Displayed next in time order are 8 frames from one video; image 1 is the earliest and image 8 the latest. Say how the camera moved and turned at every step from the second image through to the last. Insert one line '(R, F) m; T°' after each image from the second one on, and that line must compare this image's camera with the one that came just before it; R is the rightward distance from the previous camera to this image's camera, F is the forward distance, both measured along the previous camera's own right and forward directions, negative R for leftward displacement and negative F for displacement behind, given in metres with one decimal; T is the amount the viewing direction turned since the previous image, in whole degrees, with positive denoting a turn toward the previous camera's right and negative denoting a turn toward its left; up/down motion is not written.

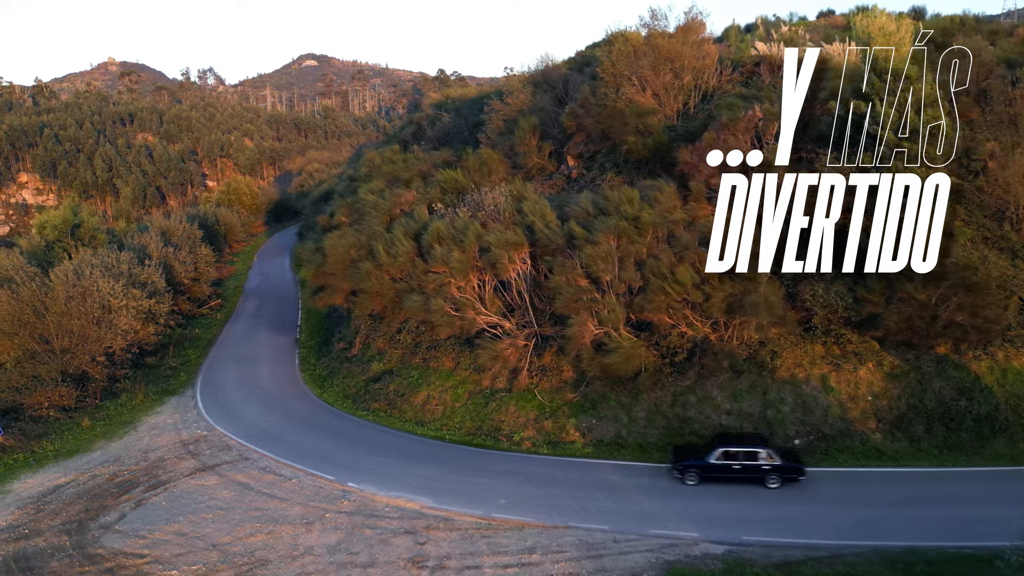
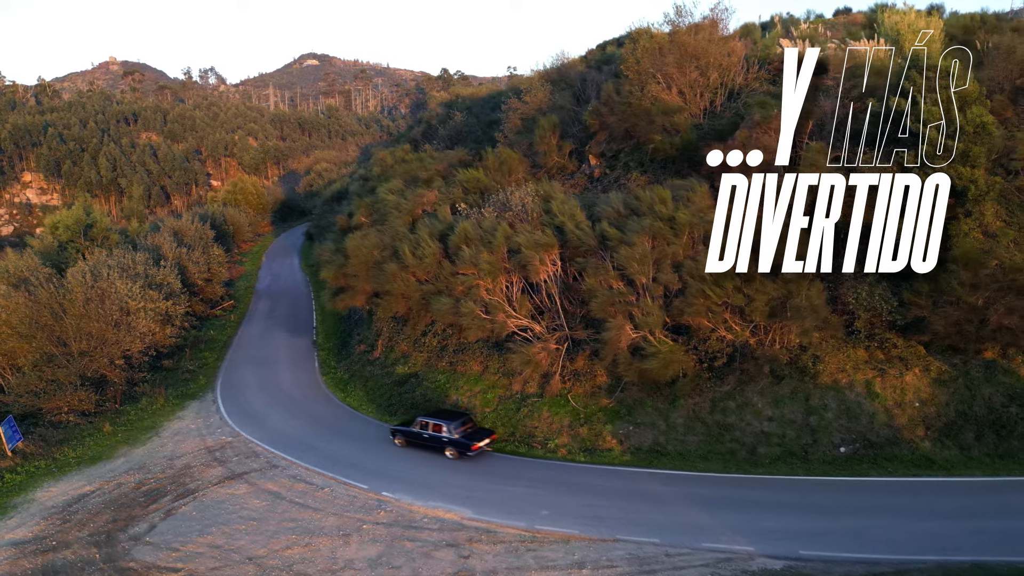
(-1.2, +0.4) m; 0°
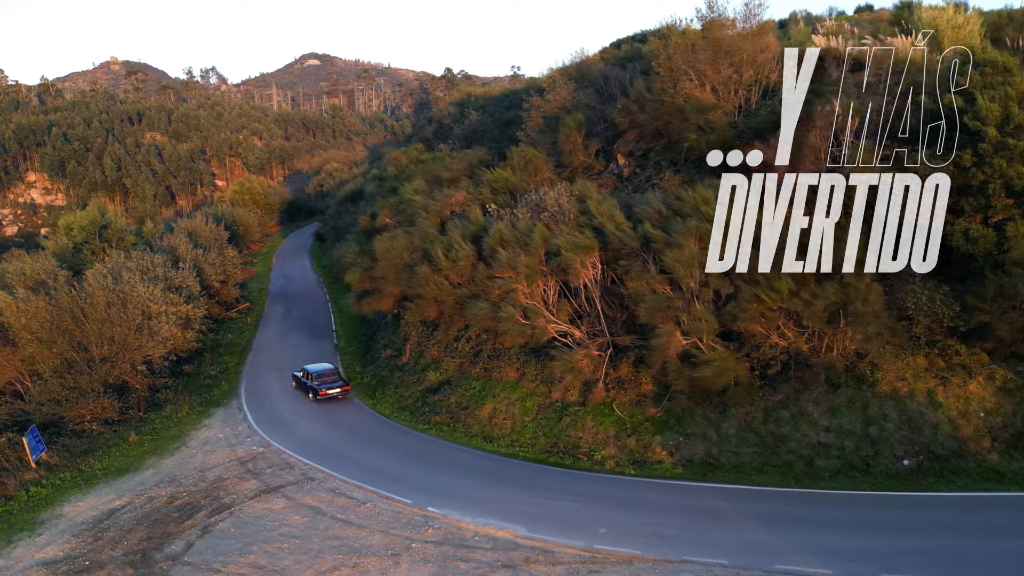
(-1.5, +0.6) m; 0°
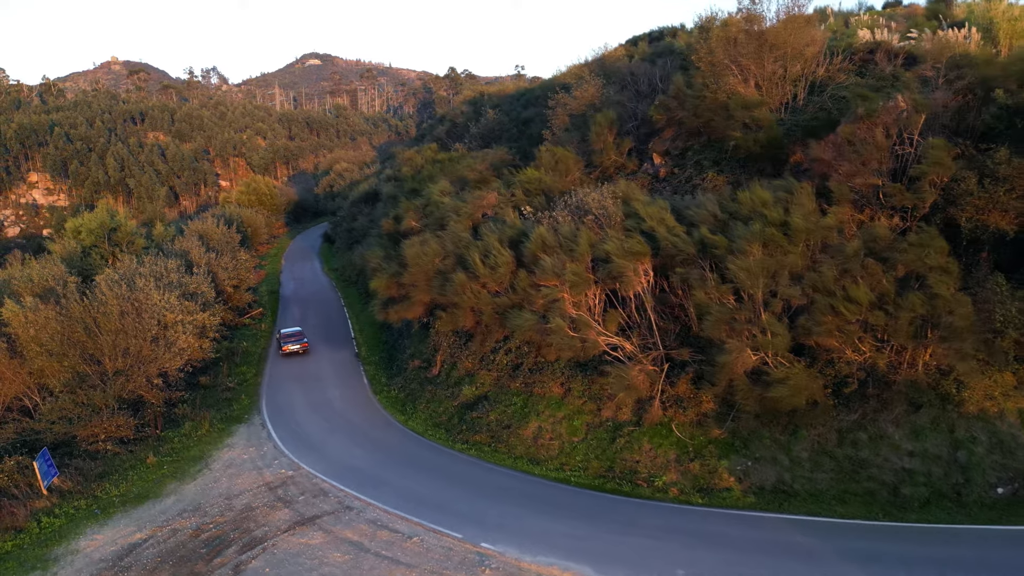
(-1.6, +1.2) m; 0°
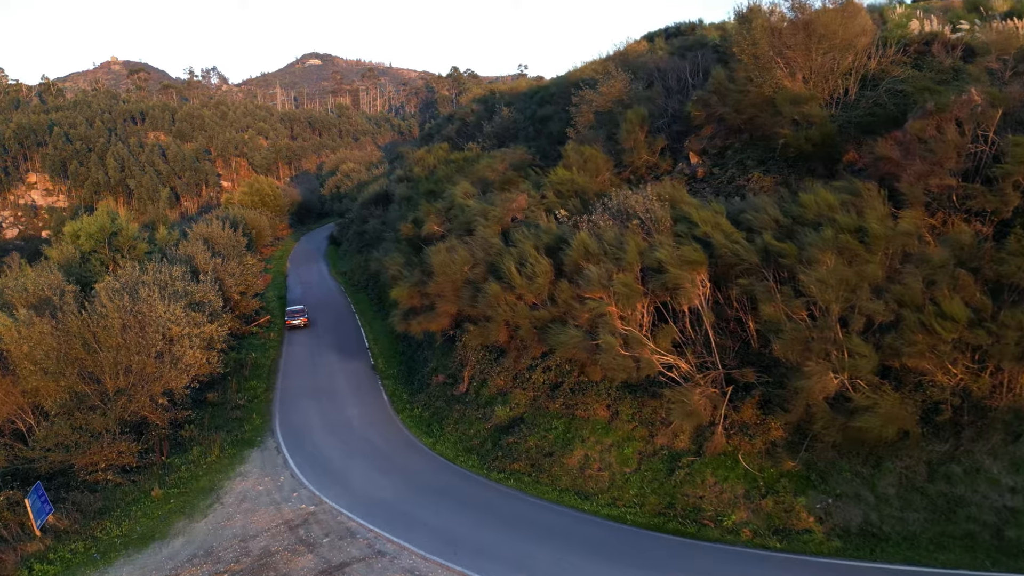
(-1.3, +1.5) m; 0°
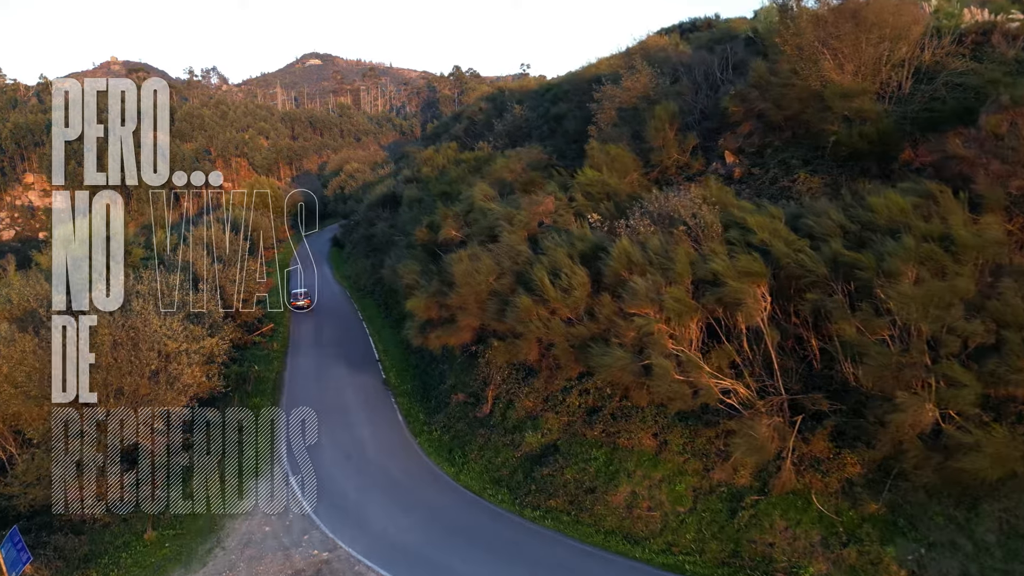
(-1.0, +1.5) m; 0°
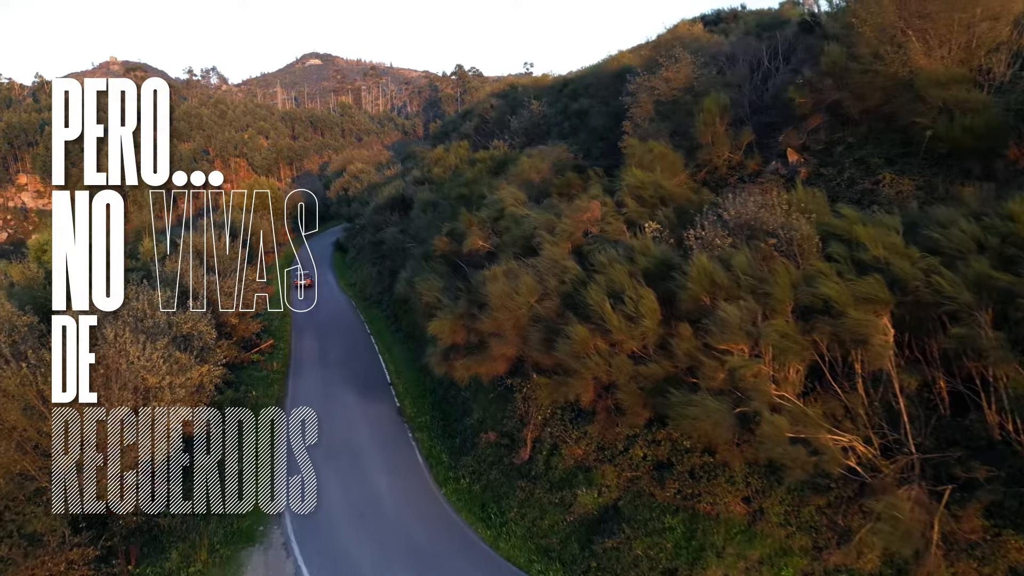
(-1.3, +2.5) m; 0°
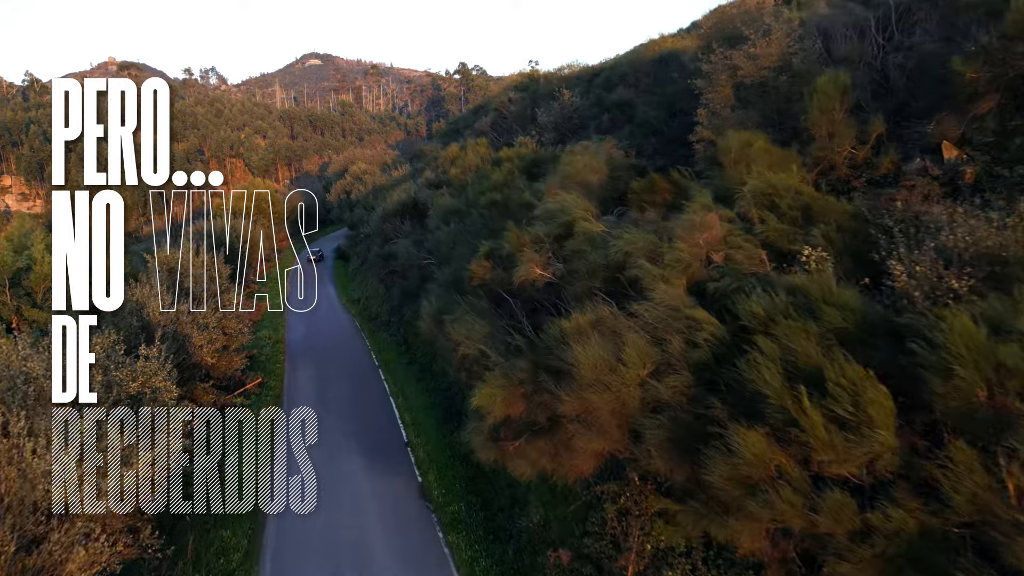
(-1.9, +4.6) m; 0°
